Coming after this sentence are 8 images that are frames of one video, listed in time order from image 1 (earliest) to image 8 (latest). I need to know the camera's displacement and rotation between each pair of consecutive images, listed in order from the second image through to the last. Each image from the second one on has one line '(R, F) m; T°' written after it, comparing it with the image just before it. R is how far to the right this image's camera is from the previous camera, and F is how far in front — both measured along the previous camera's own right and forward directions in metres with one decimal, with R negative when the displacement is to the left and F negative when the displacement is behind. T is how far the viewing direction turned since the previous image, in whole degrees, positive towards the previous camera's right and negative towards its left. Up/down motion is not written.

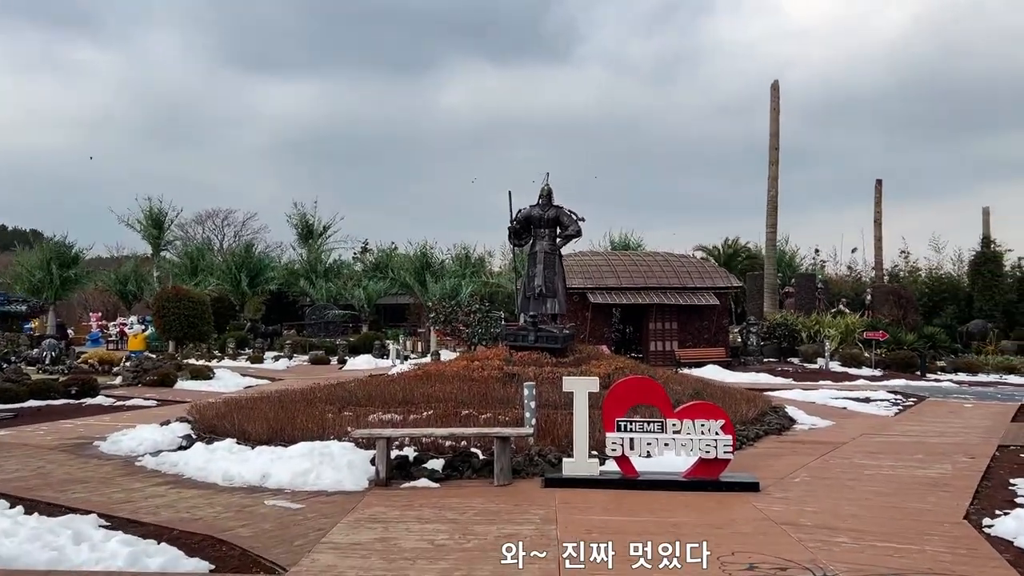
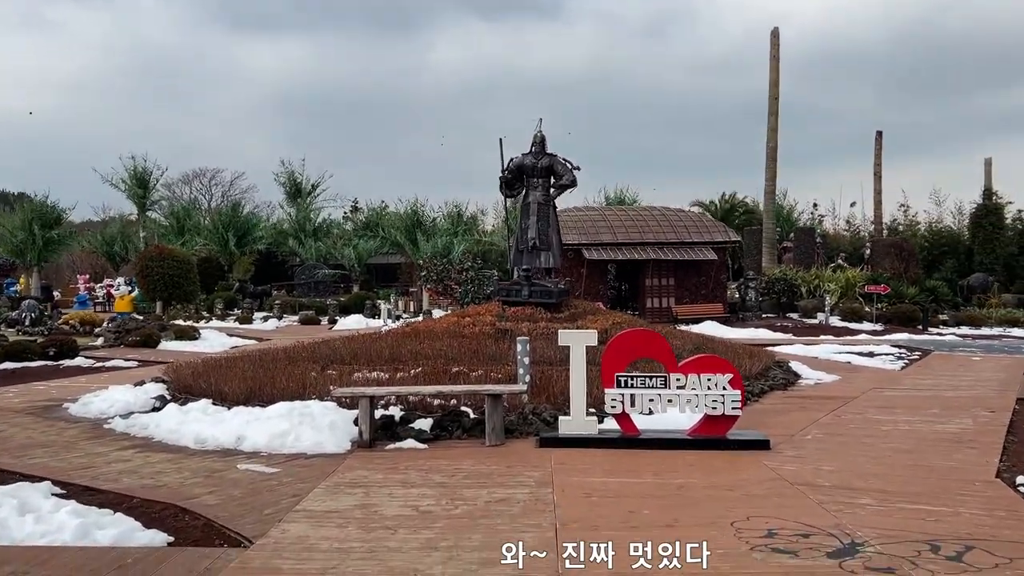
(0.0, +0.5) m; 0°
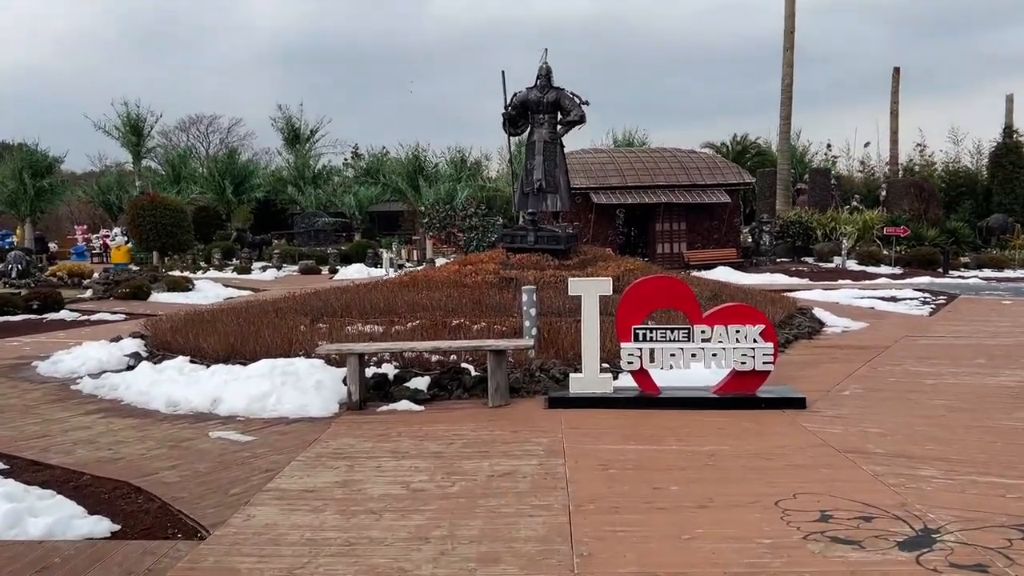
(0.0, +0.7) m; 0°
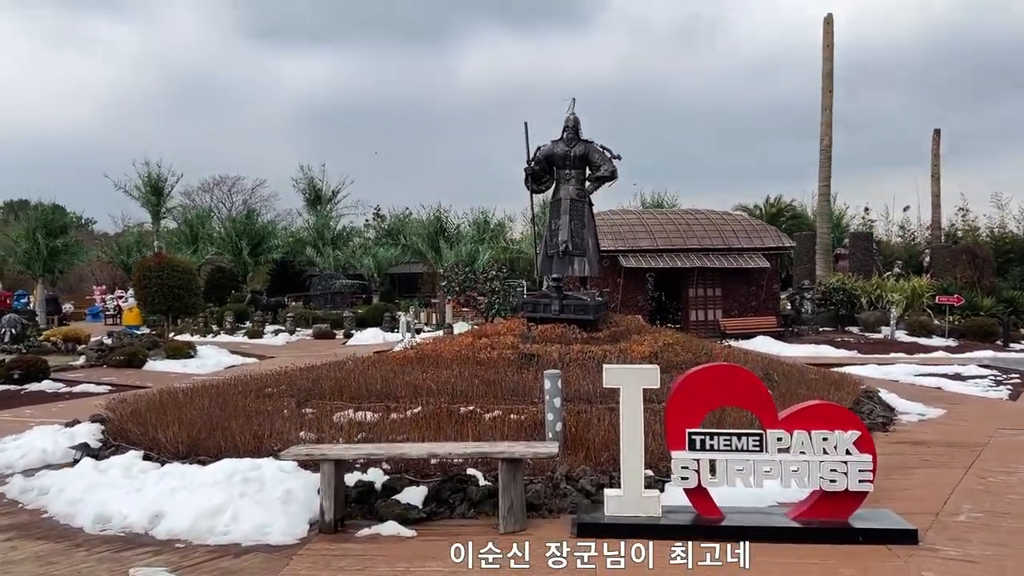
(0.0, +1.2) m; -2°
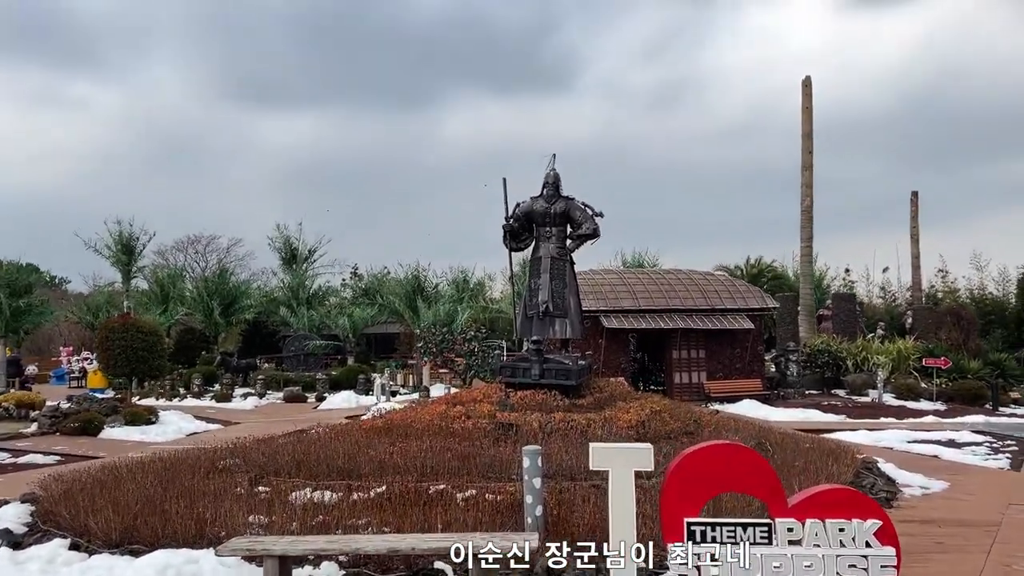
(0.0, +0.5) m; +1°
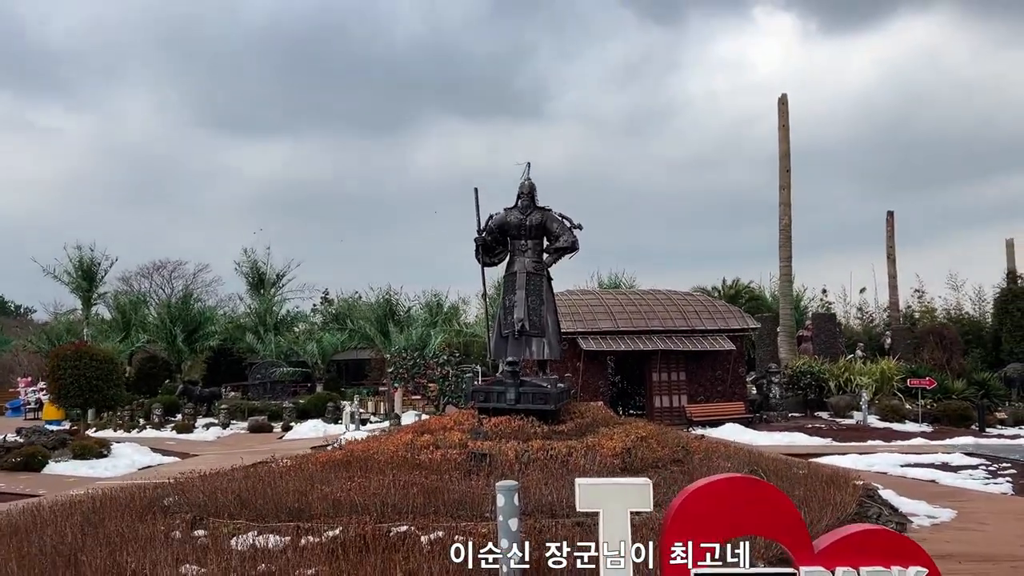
(0.0, +0.6) m; +2°
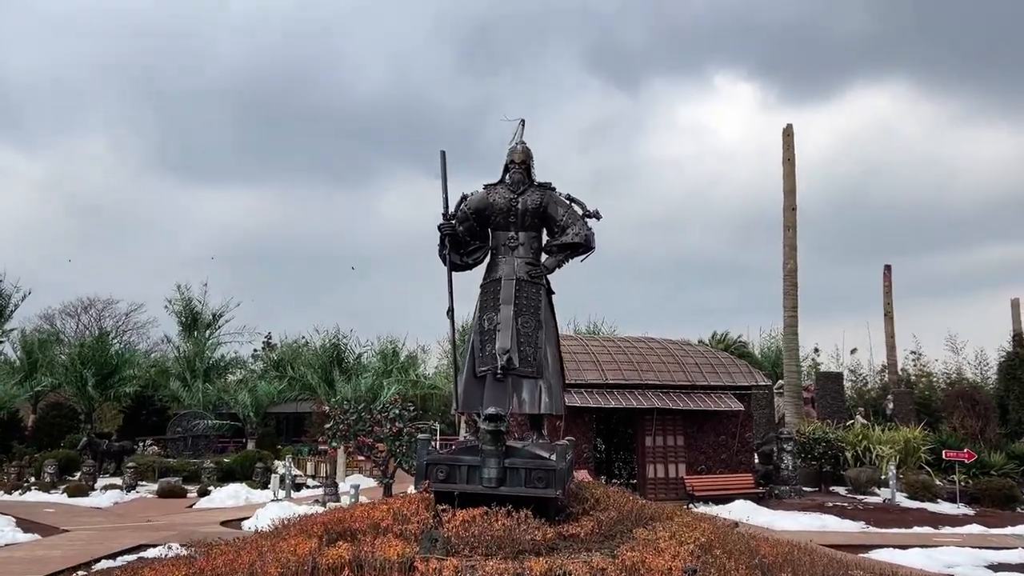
(-0.1, +2.9) m; +3°
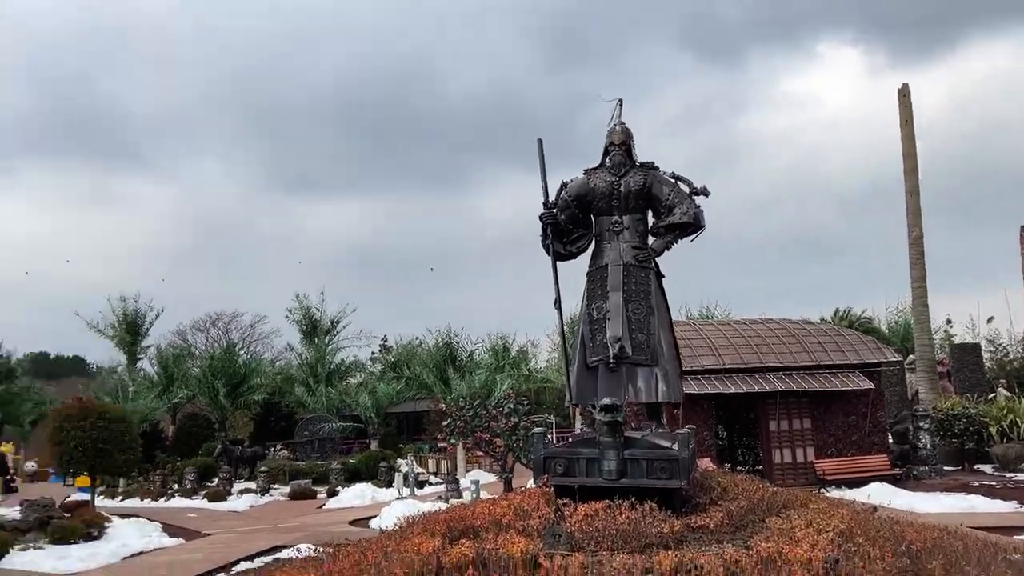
(0.0, +0.1) m; -7°
